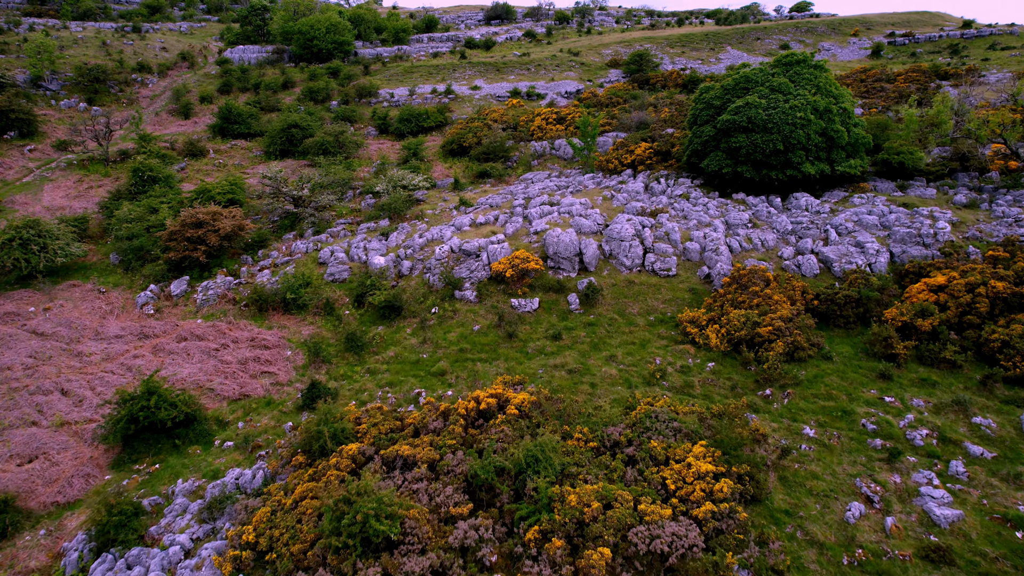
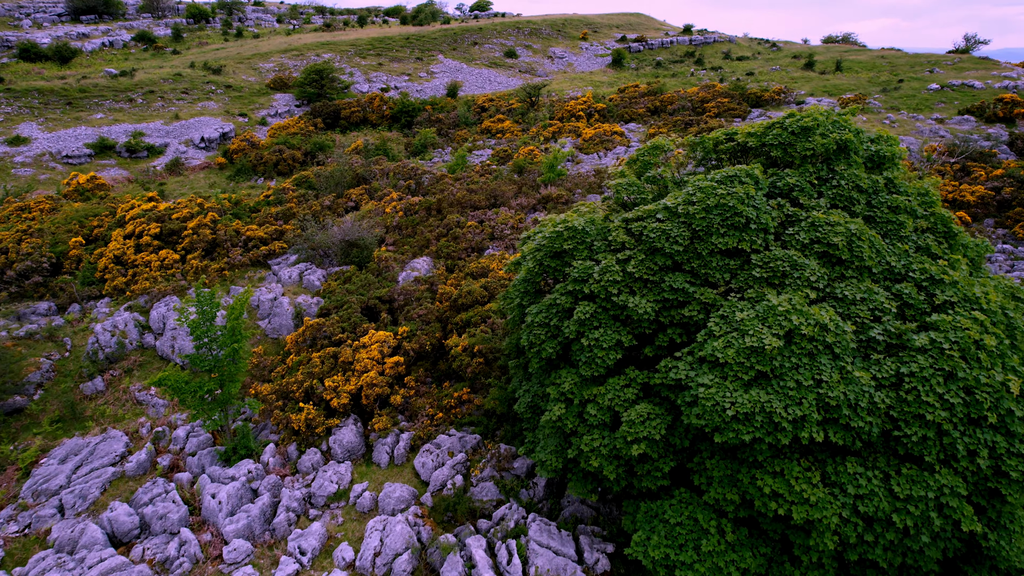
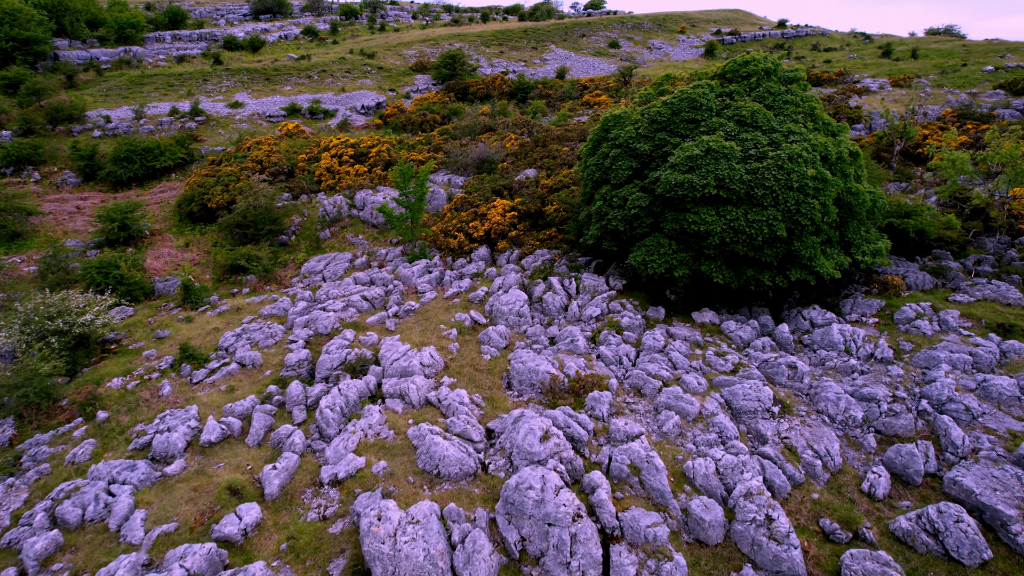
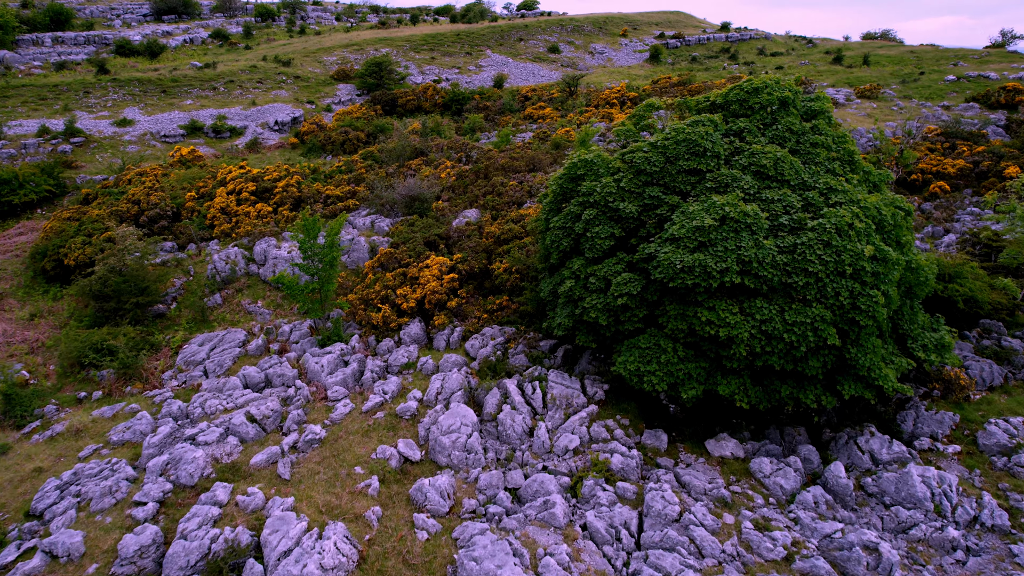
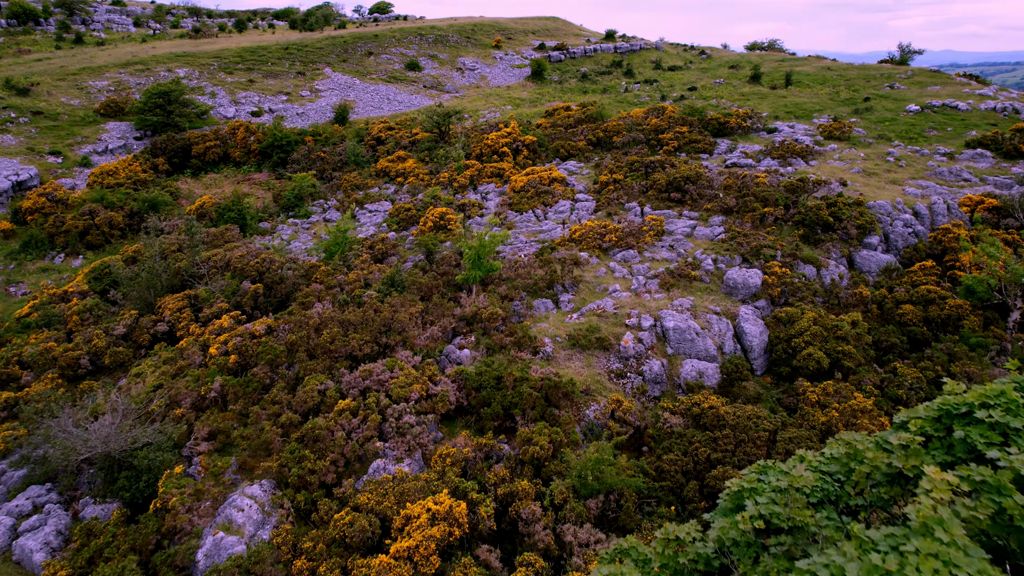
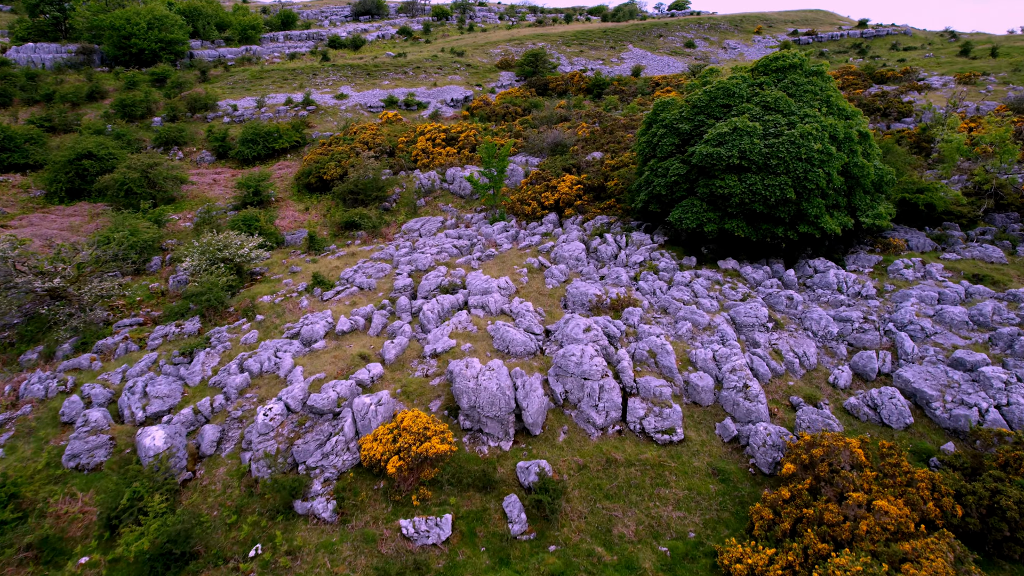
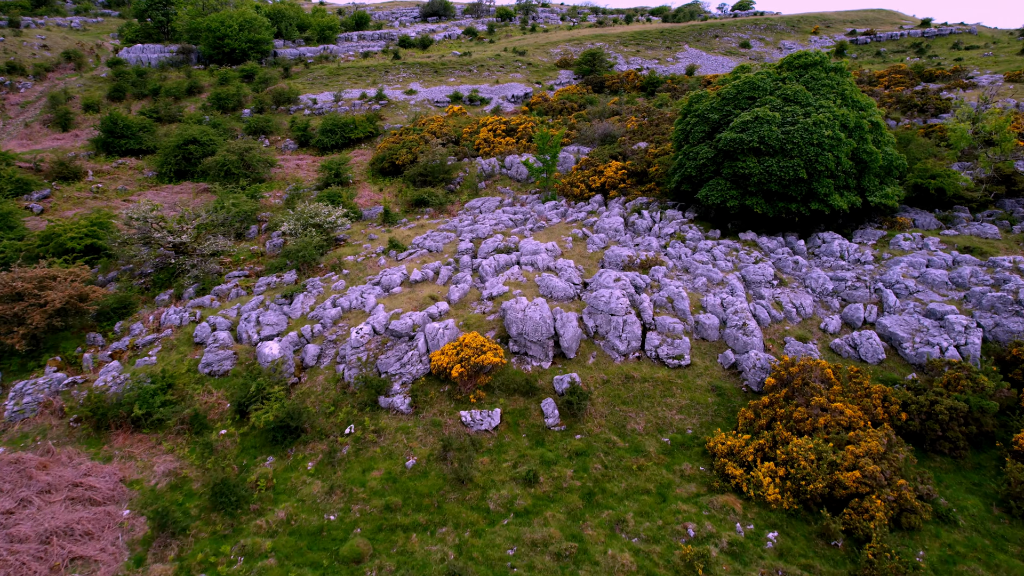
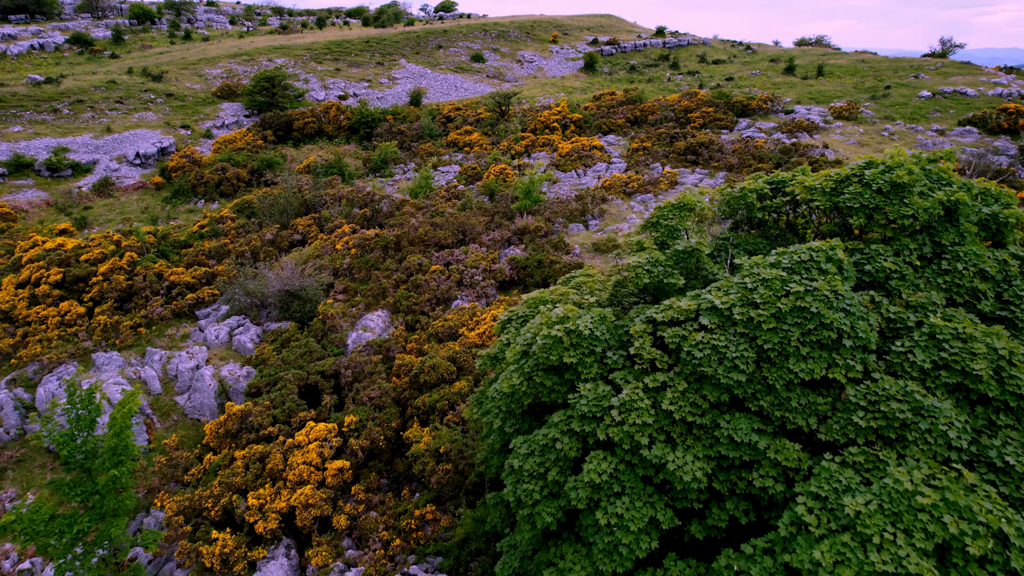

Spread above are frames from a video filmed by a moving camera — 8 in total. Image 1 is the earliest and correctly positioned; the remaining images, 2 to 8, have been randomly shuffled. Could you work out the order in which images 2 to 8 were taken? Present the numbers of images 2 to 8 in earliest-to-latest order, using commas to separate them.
7, 6, 3, 4, 2, 8, 5
